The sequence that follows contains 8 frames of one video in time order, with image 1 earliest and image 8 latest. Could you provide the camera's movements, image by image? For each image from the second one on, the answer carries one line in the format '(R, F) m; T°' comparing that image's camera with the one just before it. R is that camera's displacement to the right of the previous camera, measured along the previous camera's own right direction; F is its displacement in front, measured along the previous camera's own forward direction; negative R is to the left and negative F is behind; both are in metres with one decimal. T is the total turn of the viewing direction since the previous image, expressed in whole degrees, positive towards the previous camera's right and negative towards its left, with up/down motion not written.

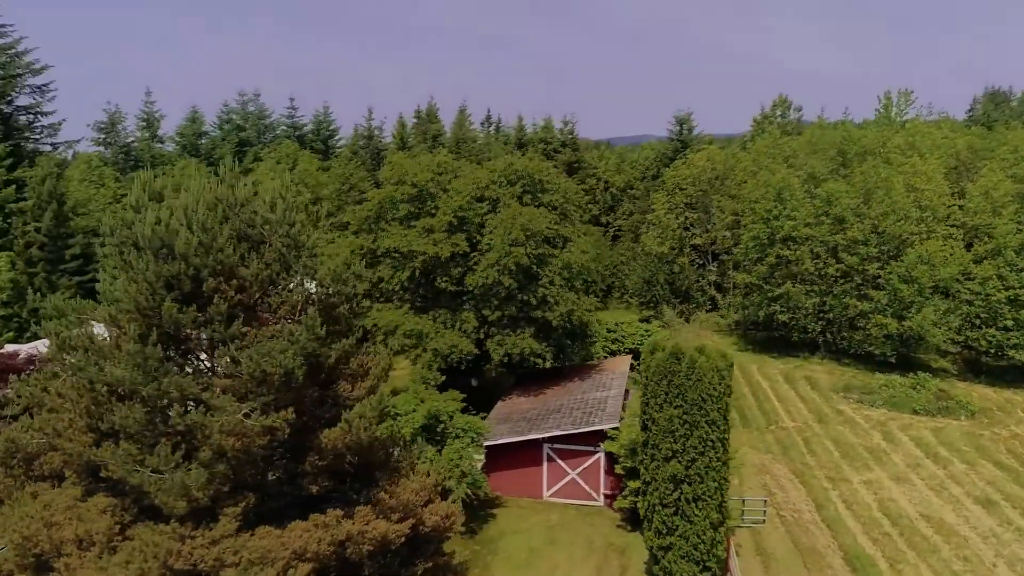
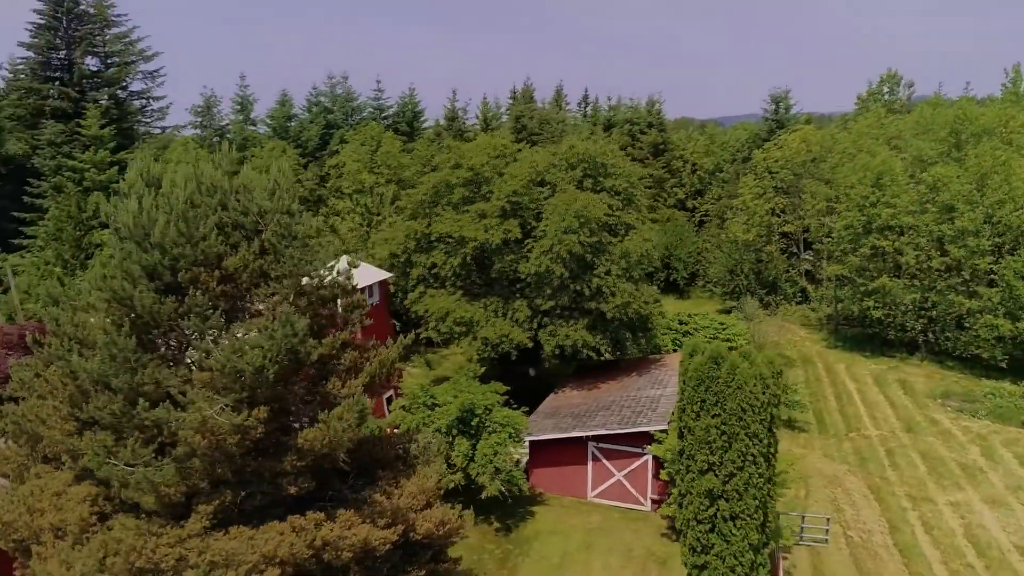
(+1.7, +1.1) m; -8°
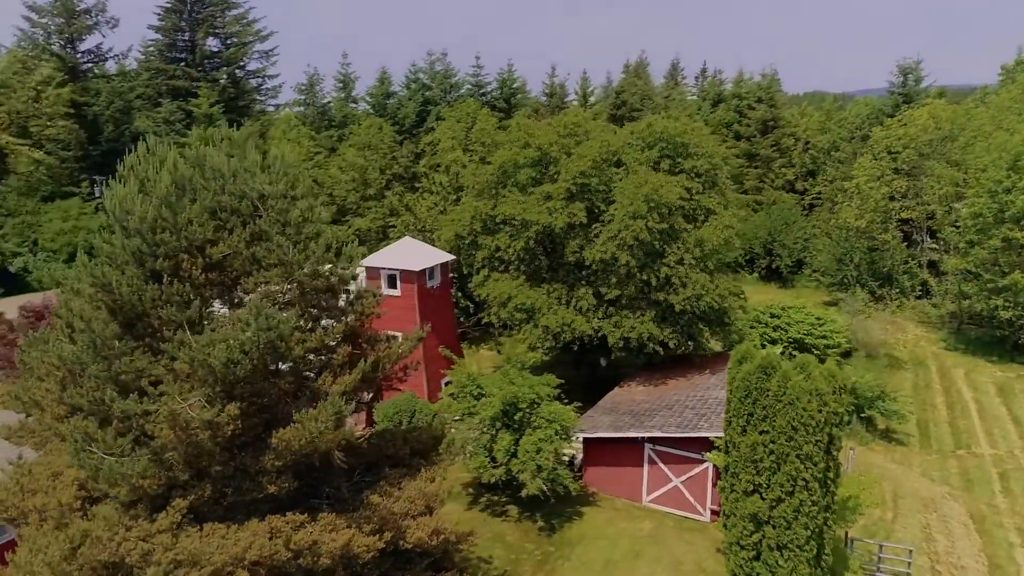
(+1.7, +1.3) m; -9°
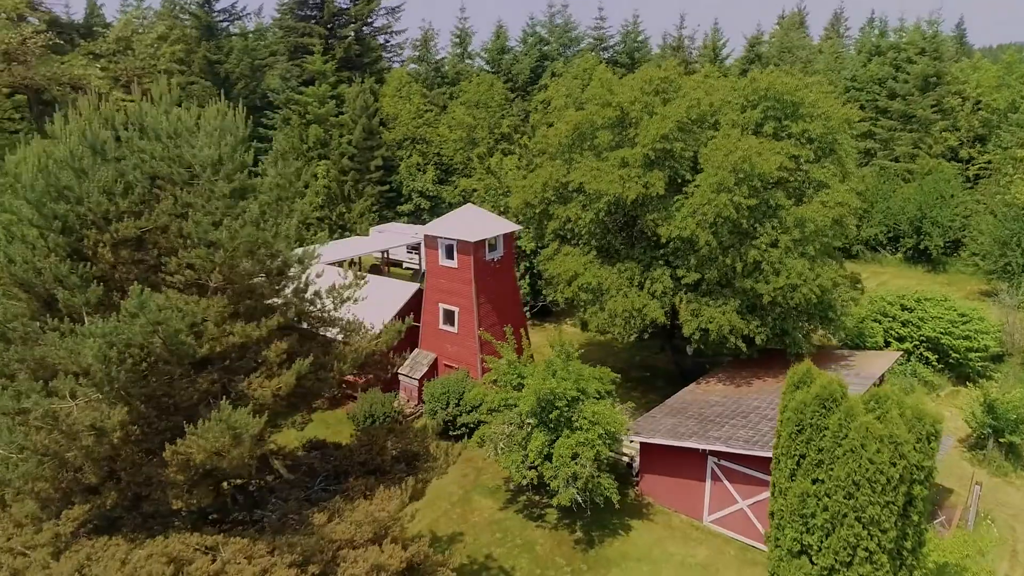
(+2.3, +2.7) m; -11°
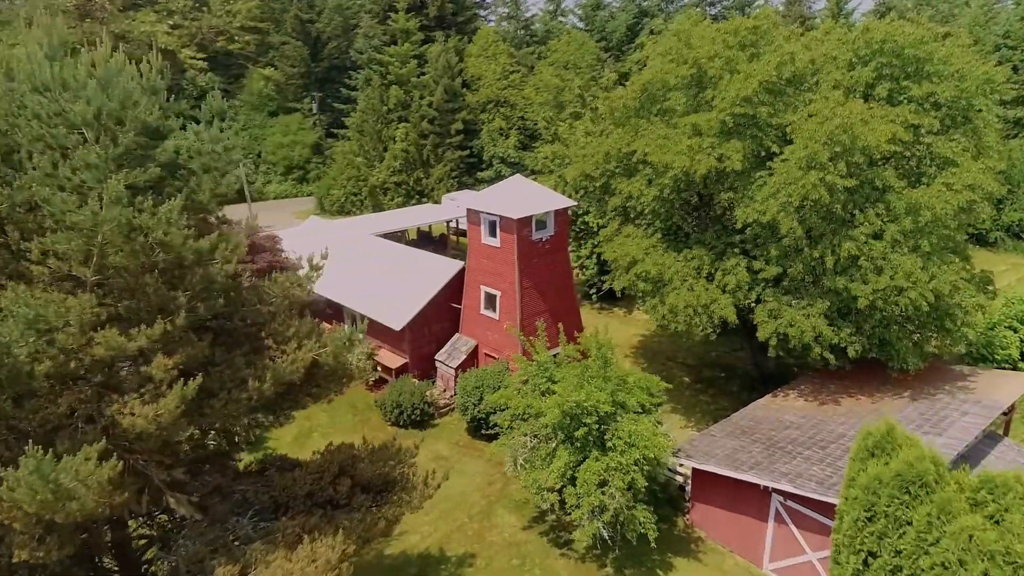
(+1.6, +2.9) m; -8°
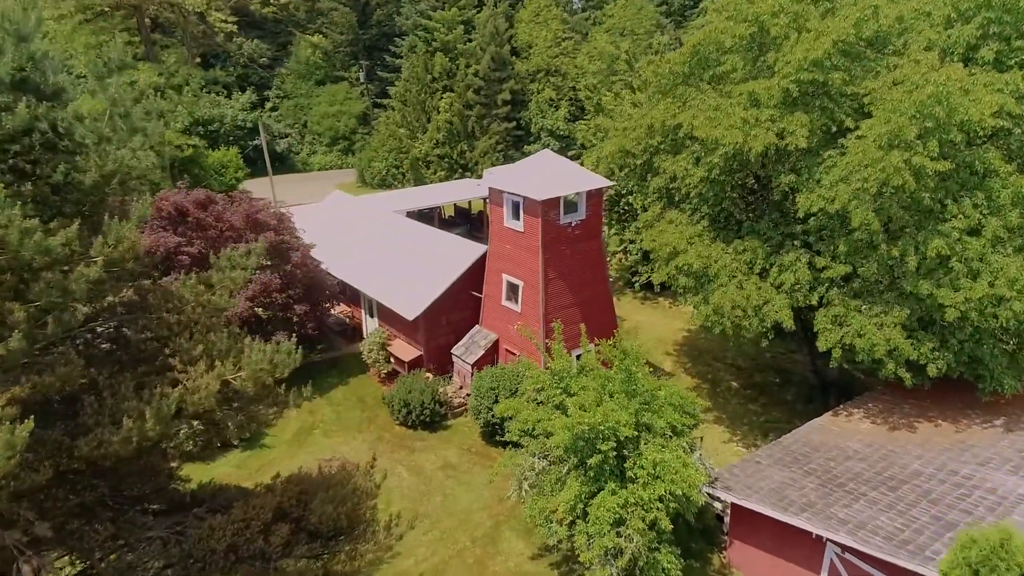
(+0.9, +2.4) m; -5°
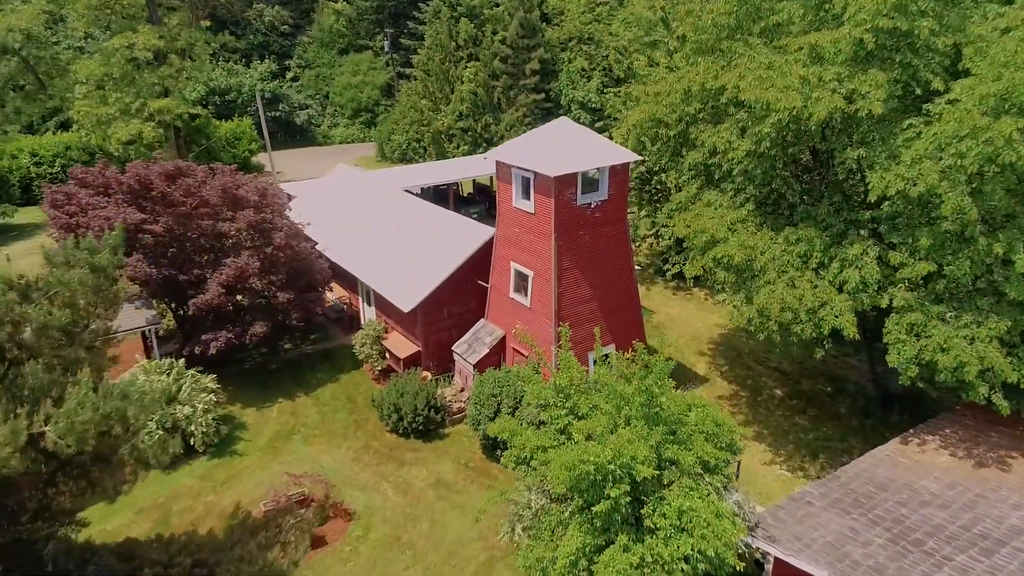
(+0.6, +2.7) m; -3°
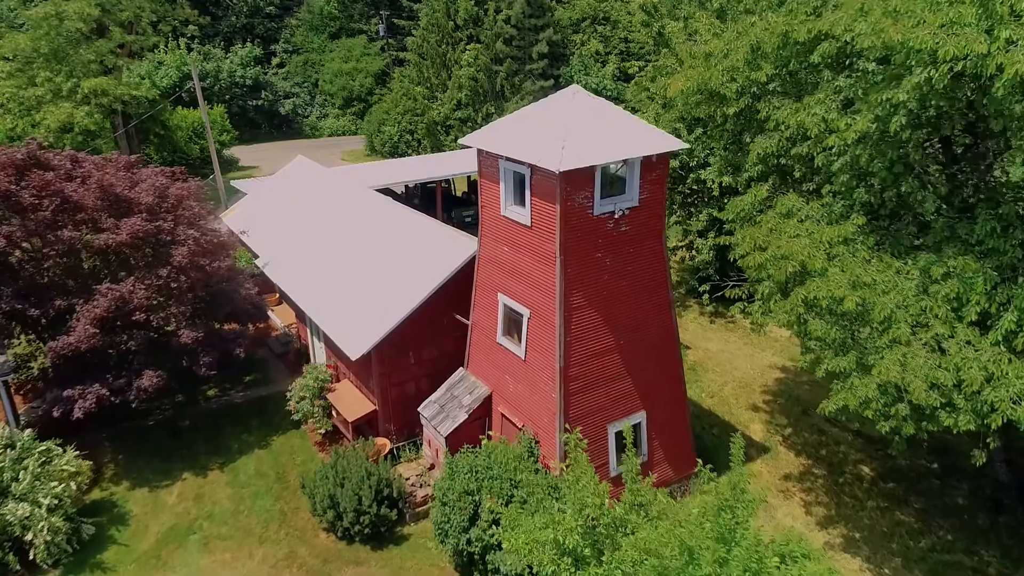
(+0.4, +5.1) m; -1°
